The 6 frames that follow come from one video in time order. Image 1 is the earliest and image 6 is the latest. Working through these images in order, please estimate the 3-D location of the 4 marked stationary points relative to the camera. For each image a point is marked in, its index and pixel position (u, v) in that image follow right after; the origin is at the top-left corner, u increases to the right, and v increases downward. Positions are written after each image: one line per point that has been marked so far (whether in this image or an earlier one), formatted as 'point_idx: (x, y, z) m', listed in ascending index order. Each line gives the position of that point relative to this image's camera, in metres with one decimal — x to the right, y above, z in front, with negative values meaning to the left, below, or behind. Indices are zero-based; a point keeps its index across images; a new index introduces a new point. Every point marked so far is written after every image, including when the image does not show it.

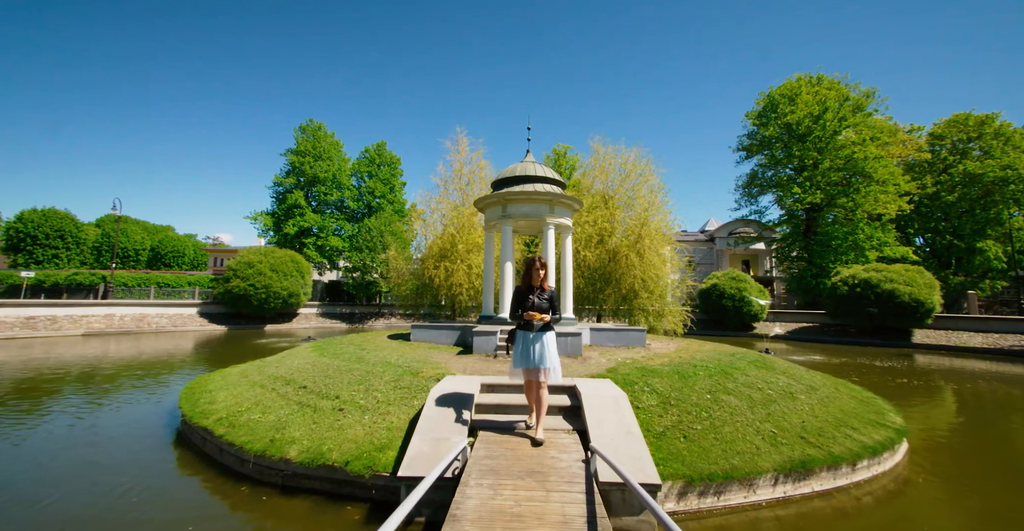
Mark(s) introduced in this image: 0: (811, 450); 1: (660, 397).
0: (+3.7, -2.3, +5.0) m
1: (+2.2, -2.0, +6.0) m
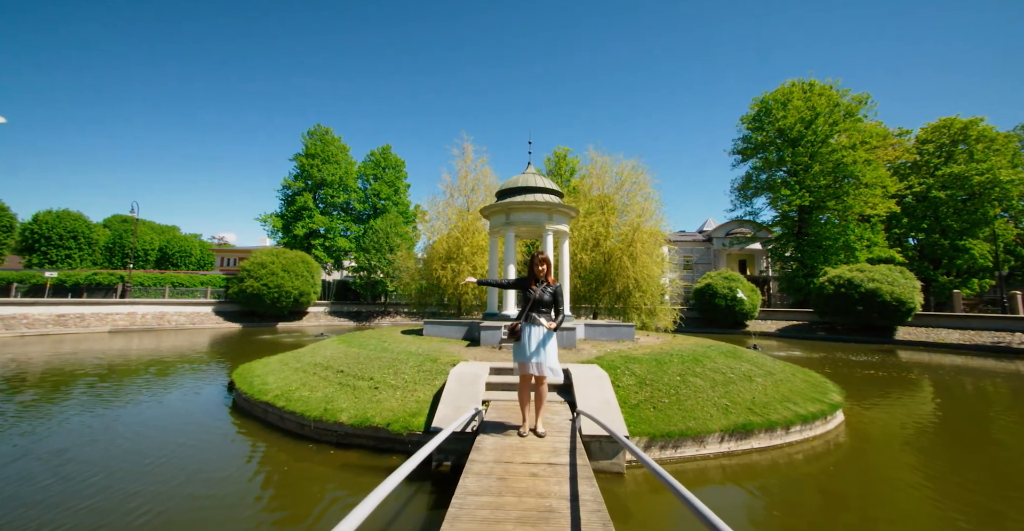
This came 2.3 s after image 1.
0: (+3.8, -2.4, +6.3) m
1: (+2.3, -2.0, +7.3) m
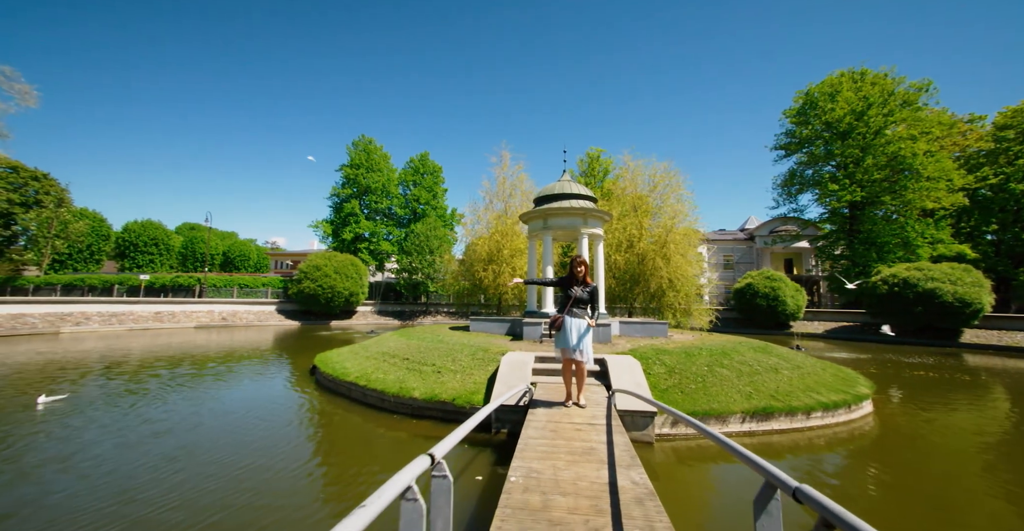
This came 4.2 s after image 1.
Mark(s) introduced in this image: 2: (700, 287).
0: (+4.6, -2.4, +6.9) m
1: (+3.1, -2.0, +8.0) m
2: (+7.8, -0.9, +16.4) m
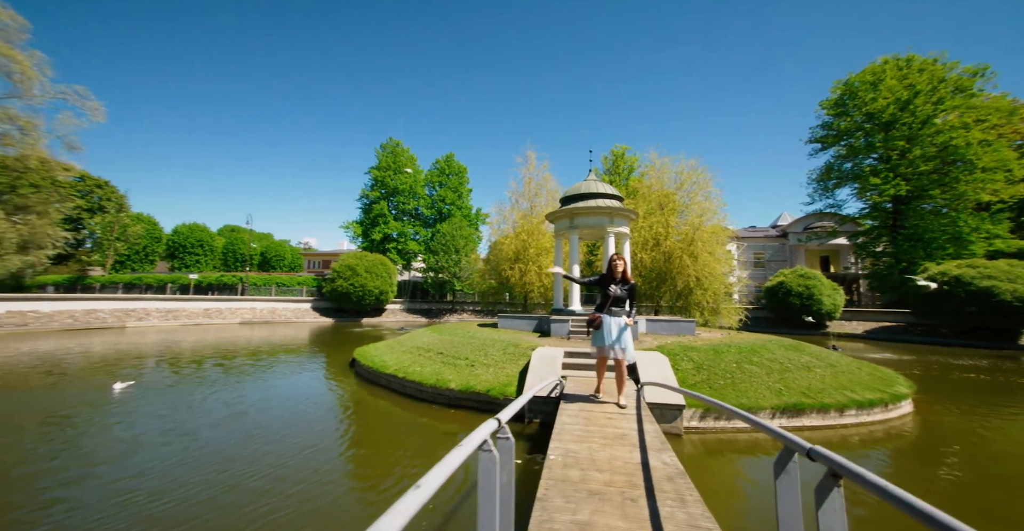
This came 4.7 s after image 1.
0: (+5.1, -2.3, +6.9) m
1: (+3.8, -2.0, +8.1) m
2: (+8.9, -0.8, +16.2) m
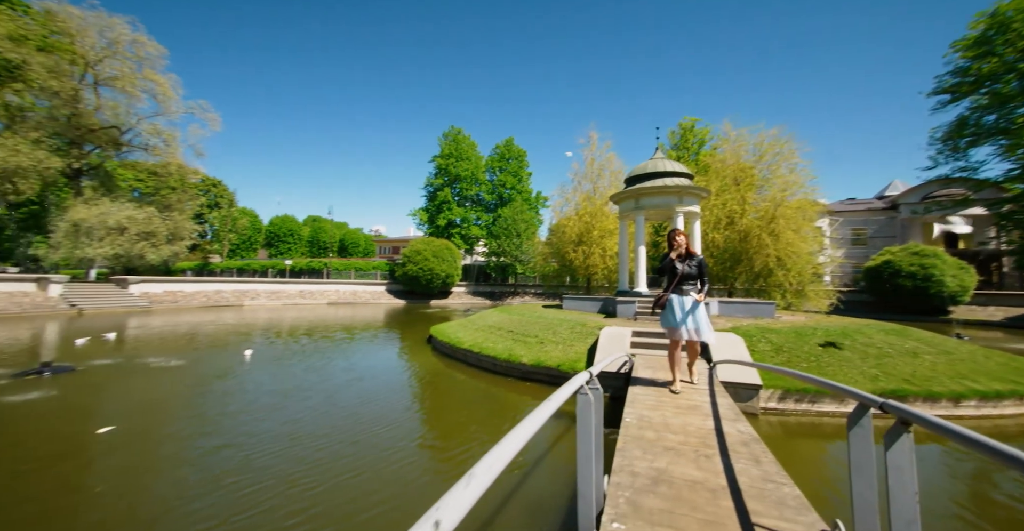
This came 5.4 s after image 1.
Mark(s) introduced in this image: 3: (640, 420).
0: (+6.3, -2.0, +6.5) m
1: (+5.2, -1.6, +7.9) m
2: (+11.4, 0.0, +15.1) m
3: (+1.2, -1.4, +3.7) m
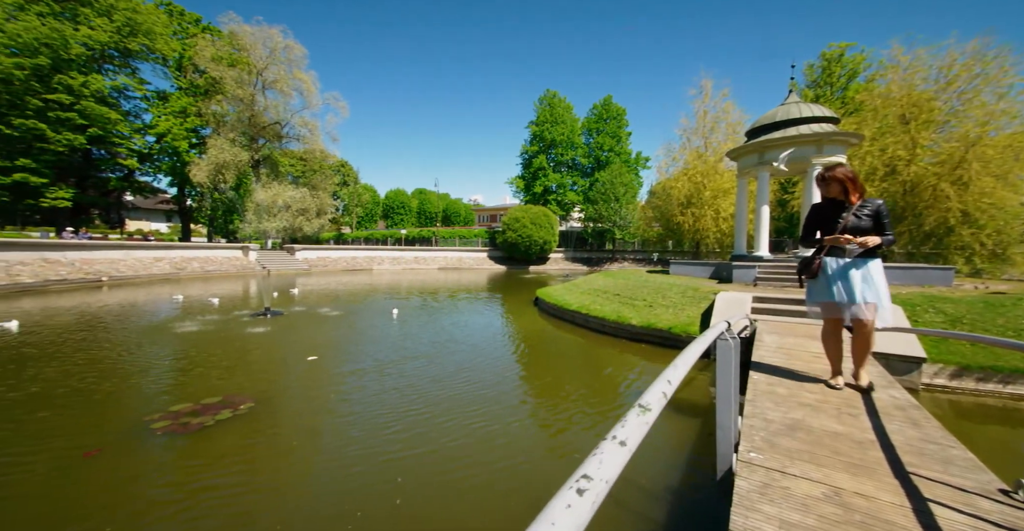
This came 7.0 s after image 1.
0: (+8.0, -1.3, +5.2) m
1: (+7.2, -0.8, +6.8) m
2: (+14.9, +1.3, +12.2) m
3: (+2.4, -1.0, +3.6) m
